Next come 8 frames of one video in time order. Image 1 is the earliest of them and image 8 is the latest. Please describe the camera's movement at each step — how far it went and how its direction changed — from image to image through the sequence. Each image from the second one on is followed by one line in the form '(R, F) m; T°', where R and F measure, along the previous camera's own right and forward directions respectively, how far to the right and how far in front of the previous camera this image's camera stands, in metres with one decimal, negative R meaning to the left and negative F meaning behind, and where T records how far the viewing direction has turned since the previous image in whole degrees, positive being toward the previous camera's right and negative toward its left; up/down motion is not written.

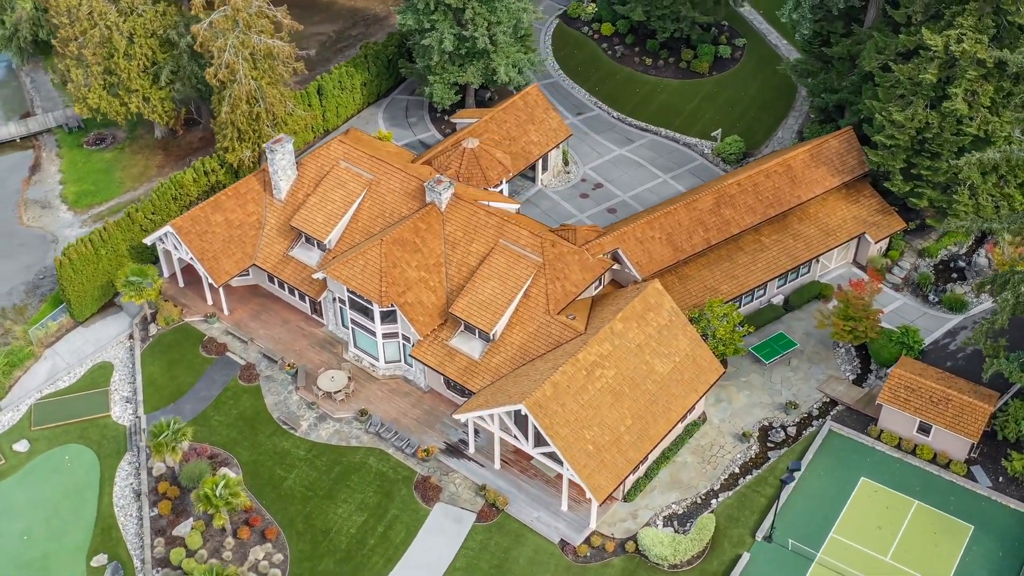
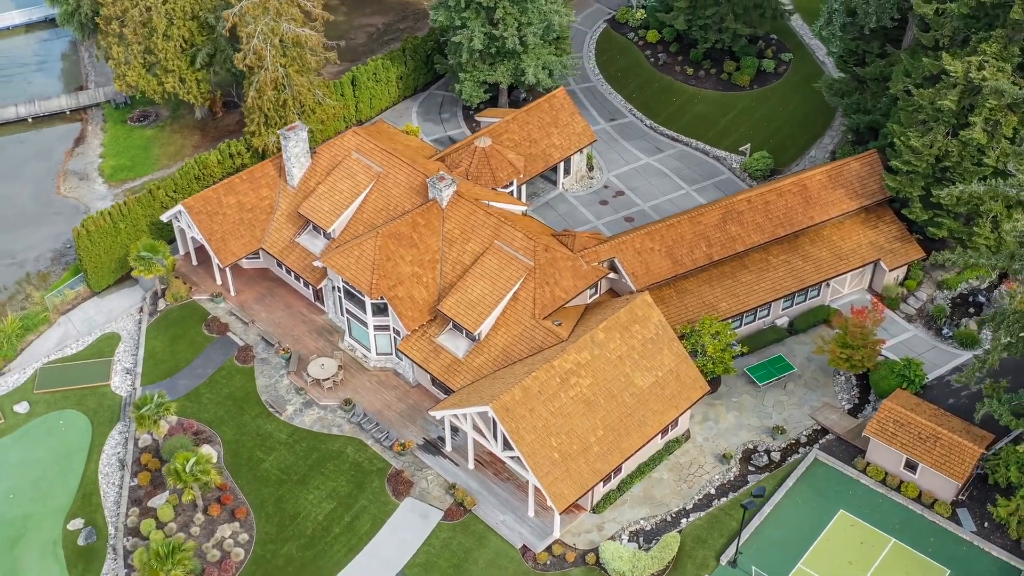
(+4.1, +0.3) m; -5°
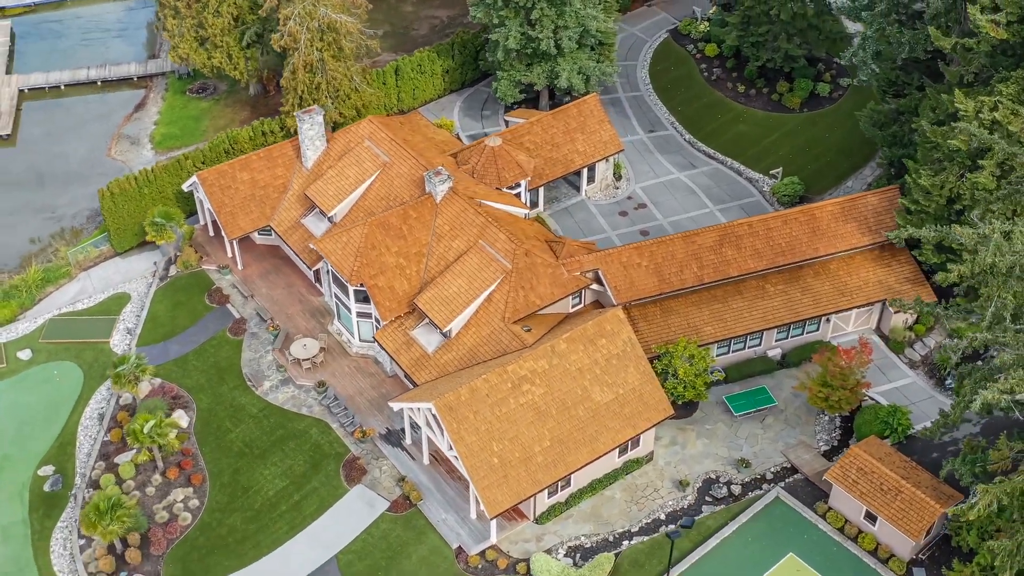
(+6.2, +0.6) m; -7°
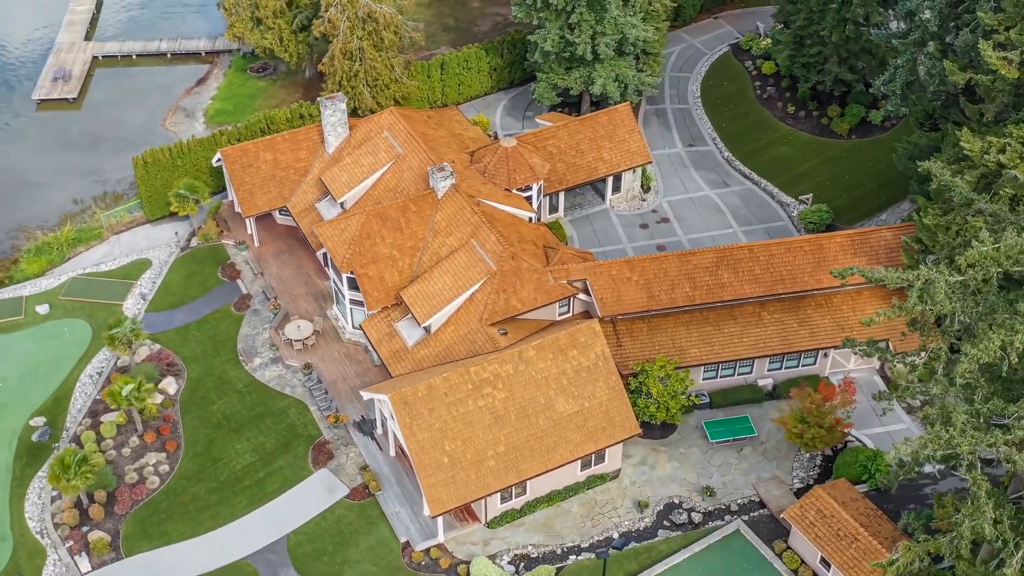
(+5.5, +0.5) m; -6°
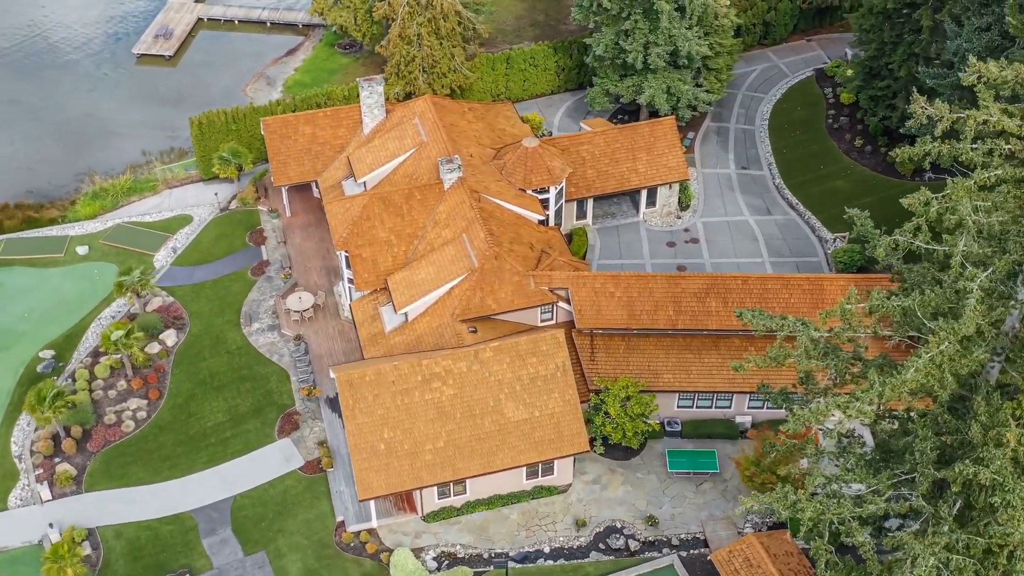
(+7.5, +0.8) m; -9°
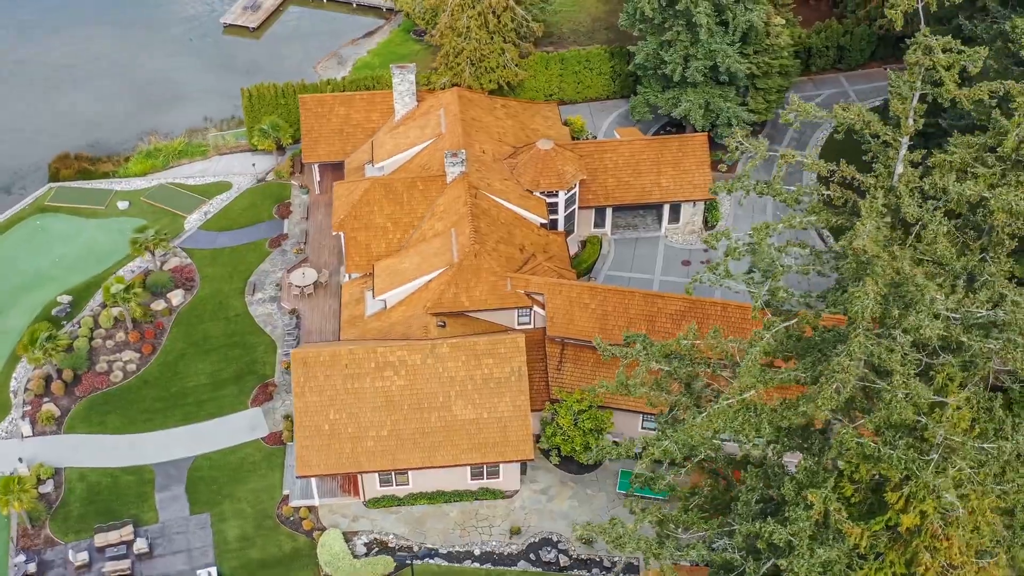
(+6.8, +0.7) m; -8°
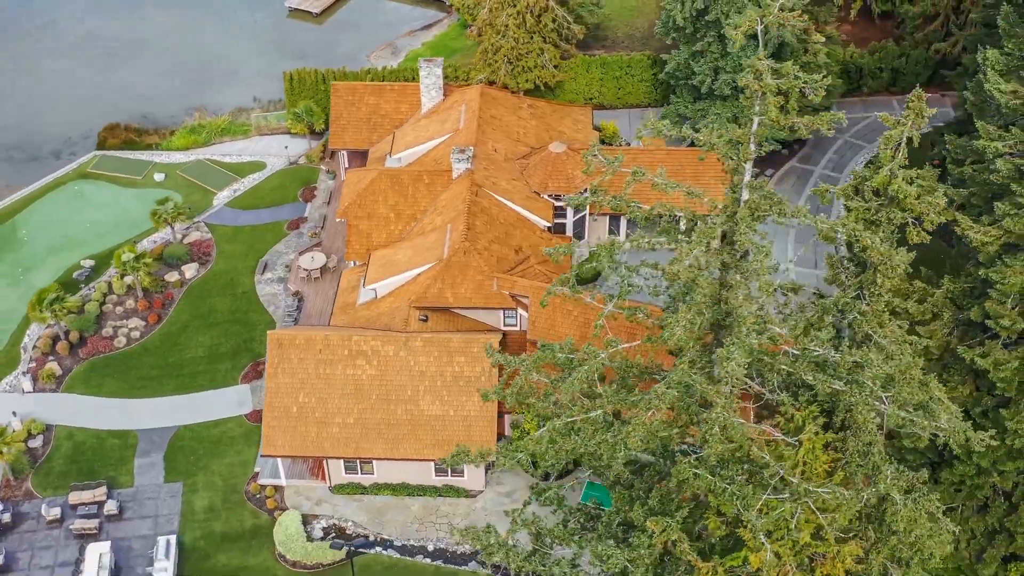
(+4.8, +0.4) m; -6°
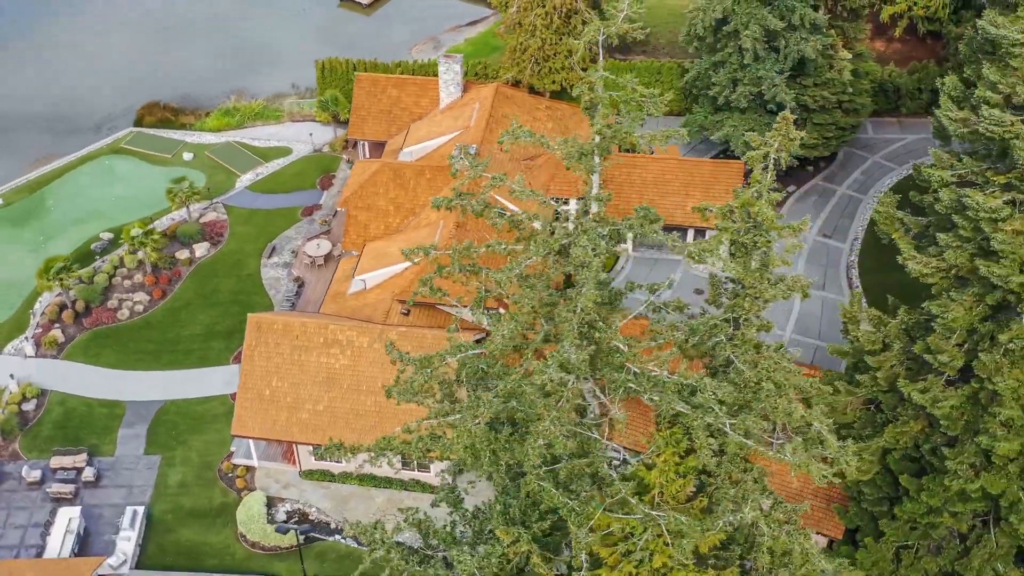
(+4.1, +0.3) m; -5°
